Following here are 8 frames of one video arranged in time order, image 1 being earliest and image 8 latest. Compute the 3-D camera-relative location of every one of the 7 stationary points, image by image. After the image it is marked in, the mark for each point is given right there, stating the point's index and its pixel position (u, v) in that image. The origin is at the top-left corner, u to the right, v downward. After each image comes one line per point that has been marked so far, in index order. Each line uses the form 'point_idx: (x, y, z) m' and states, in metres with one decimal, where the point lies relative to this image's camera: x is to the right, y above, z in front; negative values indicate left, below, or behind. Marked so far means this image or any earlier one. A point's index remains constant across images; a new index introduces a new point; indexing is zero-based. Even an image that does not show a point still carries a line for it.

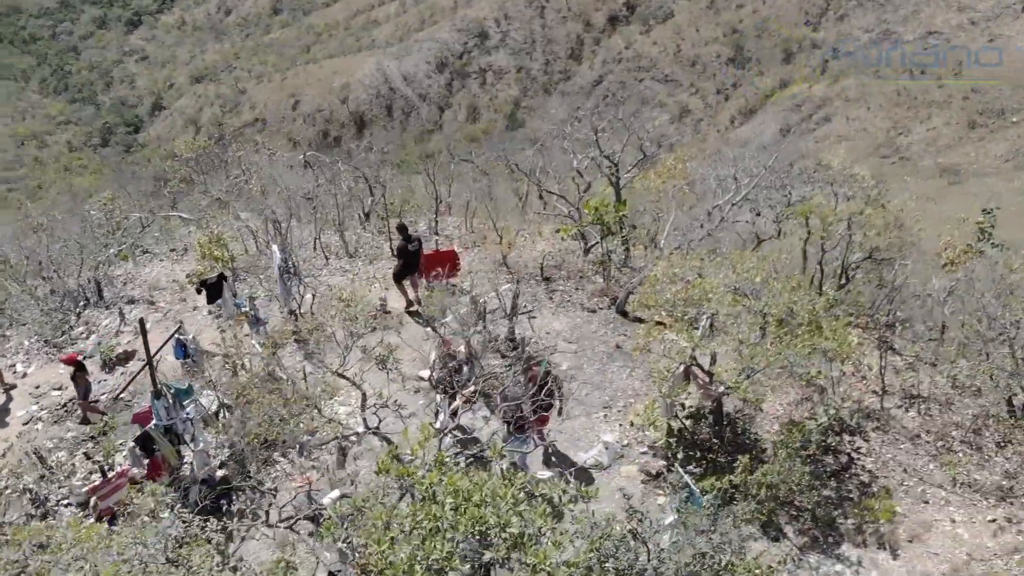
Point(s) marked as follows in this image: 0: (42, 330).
0: (-4.8, -0.4, +11.0) m
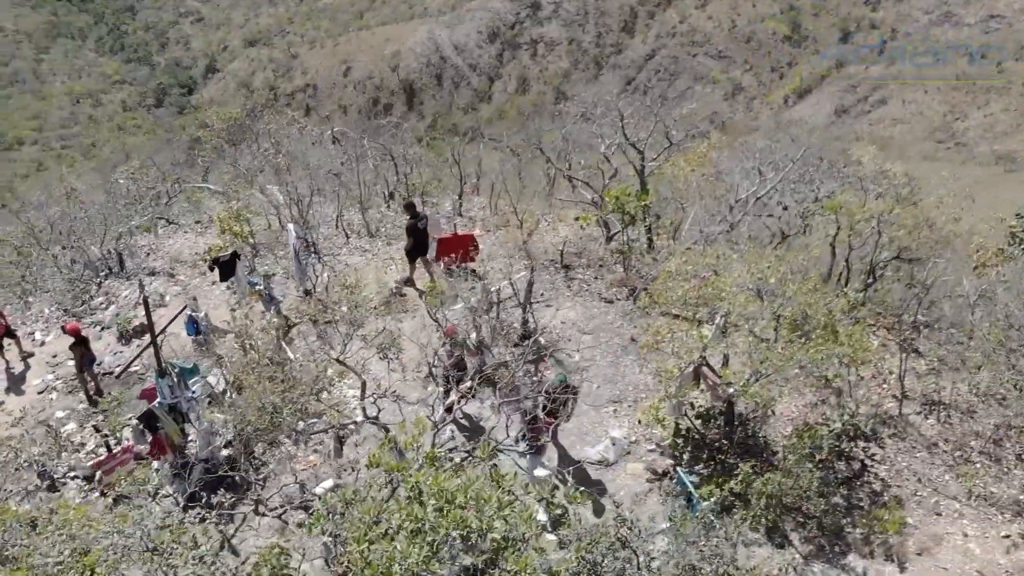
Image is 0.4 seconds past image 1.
0: (-4.6, -0.1, +11.1) m
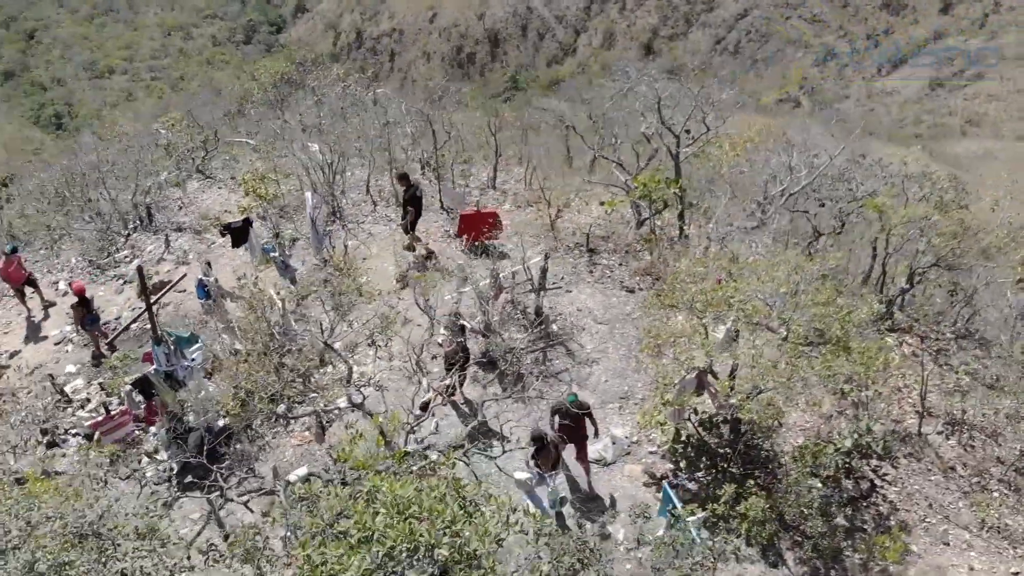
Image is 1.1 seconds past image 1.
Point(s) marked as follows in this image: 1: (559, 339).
0: (-4.3, +0.4, +11.1) m
1: (+0.4, -0.4, +8.9) m
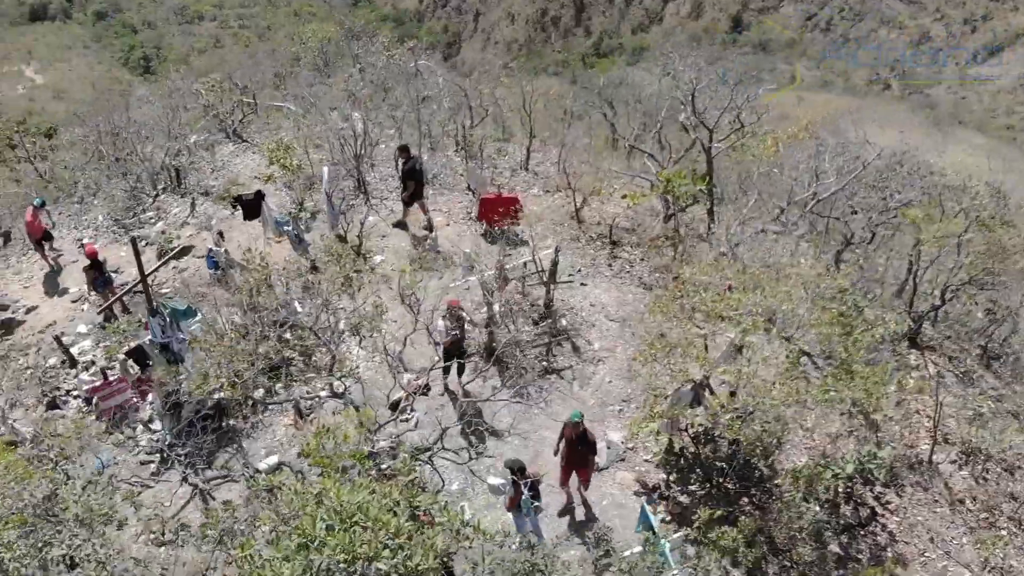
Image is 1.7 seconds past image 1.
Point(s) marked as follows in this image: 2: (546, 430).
0: (-4.1, +0.8, +11.2) m
1: (+0.4, -0.4, +8.7) m
2: (+0.2, -1.0, +7.8) m
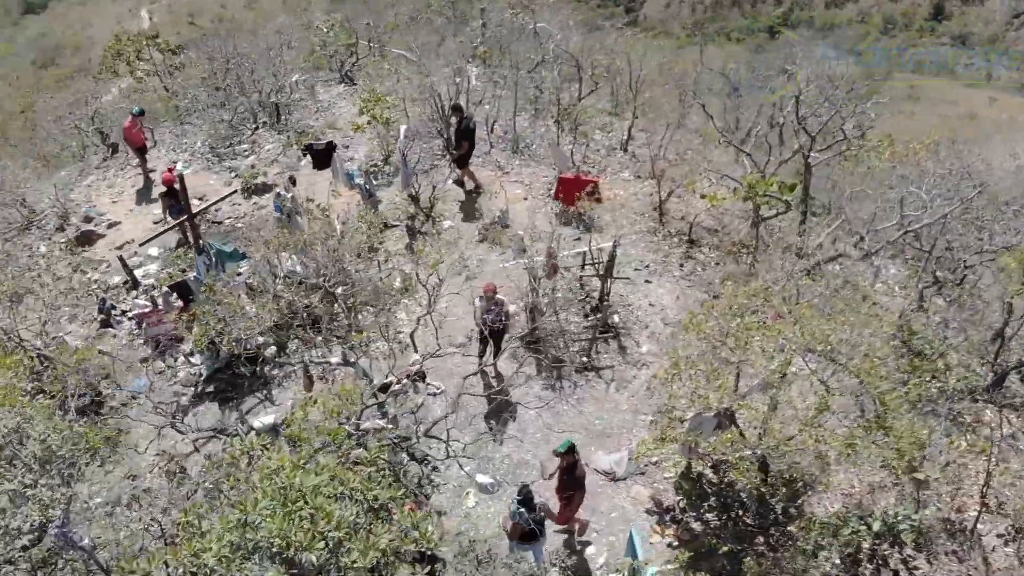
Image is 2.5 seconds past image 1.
0: (-3.1, +1.6, +11.3) m
1: (+0.8, -0.3, +8.4) m
2: (+0.4, -1.0, +7.6) m
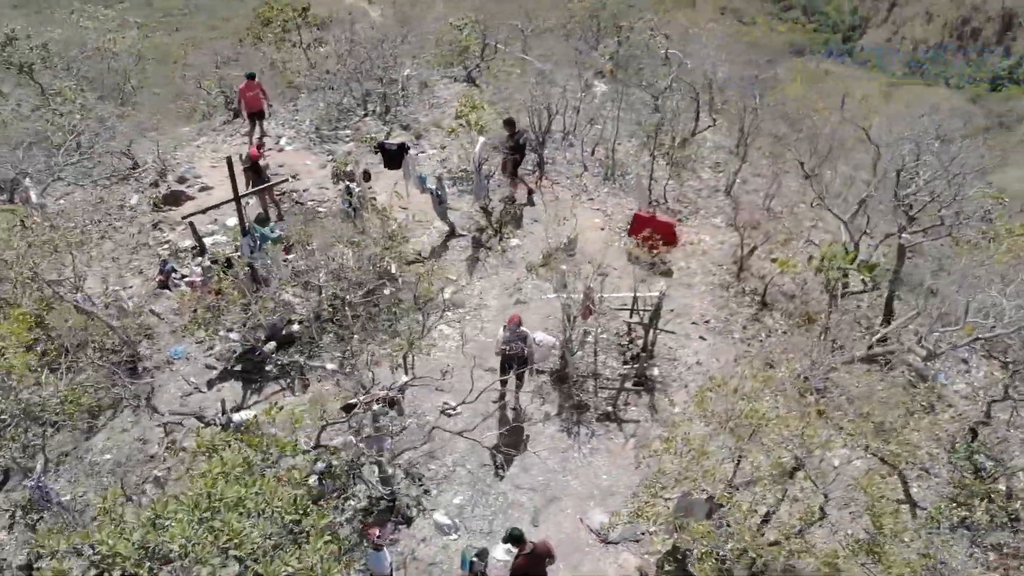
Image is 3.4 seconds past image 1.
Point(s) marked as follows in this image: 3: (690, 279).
0: (-2.0, +1.8, +11.5) m
1: (+1.0, -0.7, +8.0) m
2: (+0.4, -1.3, +7.3) m
3: (+1.5, +0.1, +9.2) m
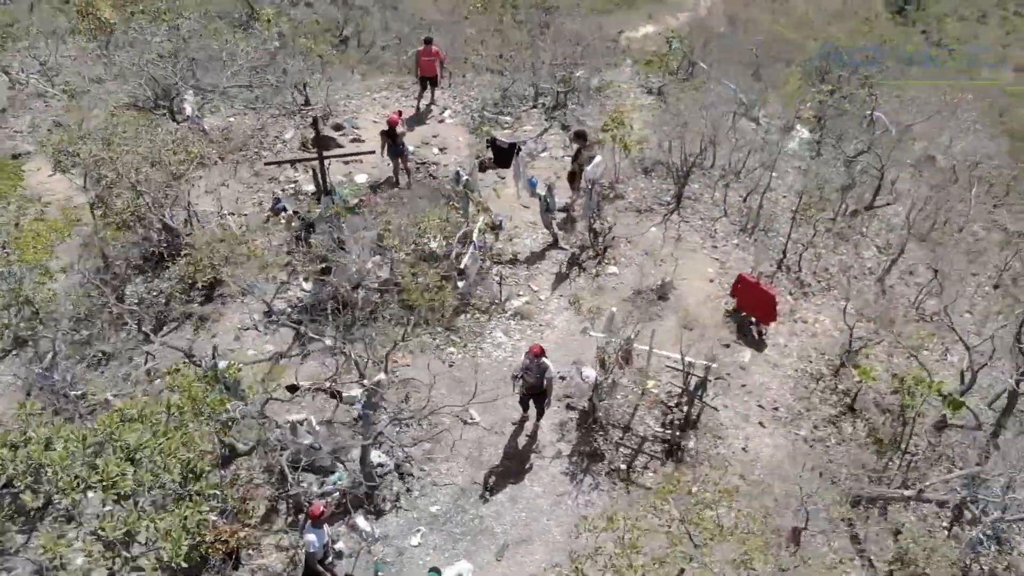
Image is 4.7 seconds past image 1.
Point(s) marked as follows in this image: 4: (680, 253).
0: (-0.2, +2.0, +11.5) m
1: (+1.2, -1.2, +7.5) m
2: (+0.3, -1.5, +7.0) m
3: (+2.1, -0.5, +8.5) m
4: (+1.5, +0.3, +9.3) m
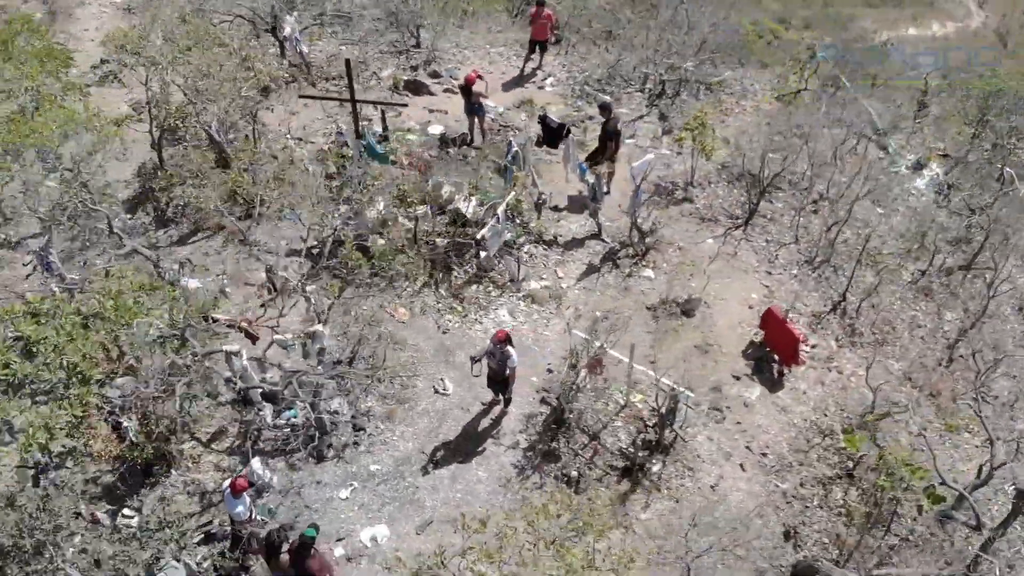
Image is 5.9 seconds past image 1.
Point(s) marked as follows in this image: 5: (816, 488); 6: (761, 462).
0: (+0.9, +2.2, +11.2) m
1: (+0.9, -1.3, +7.2) m
2: (-0.2, -1.4, +6.8) m
3: (+2.1, -0.8, +8.0) m
4: (+1.8, +0.1, +8.9) m
5: (+2.1, -1.4, +7.5) m
6: (+1.8, -1.2, +7.6) m
